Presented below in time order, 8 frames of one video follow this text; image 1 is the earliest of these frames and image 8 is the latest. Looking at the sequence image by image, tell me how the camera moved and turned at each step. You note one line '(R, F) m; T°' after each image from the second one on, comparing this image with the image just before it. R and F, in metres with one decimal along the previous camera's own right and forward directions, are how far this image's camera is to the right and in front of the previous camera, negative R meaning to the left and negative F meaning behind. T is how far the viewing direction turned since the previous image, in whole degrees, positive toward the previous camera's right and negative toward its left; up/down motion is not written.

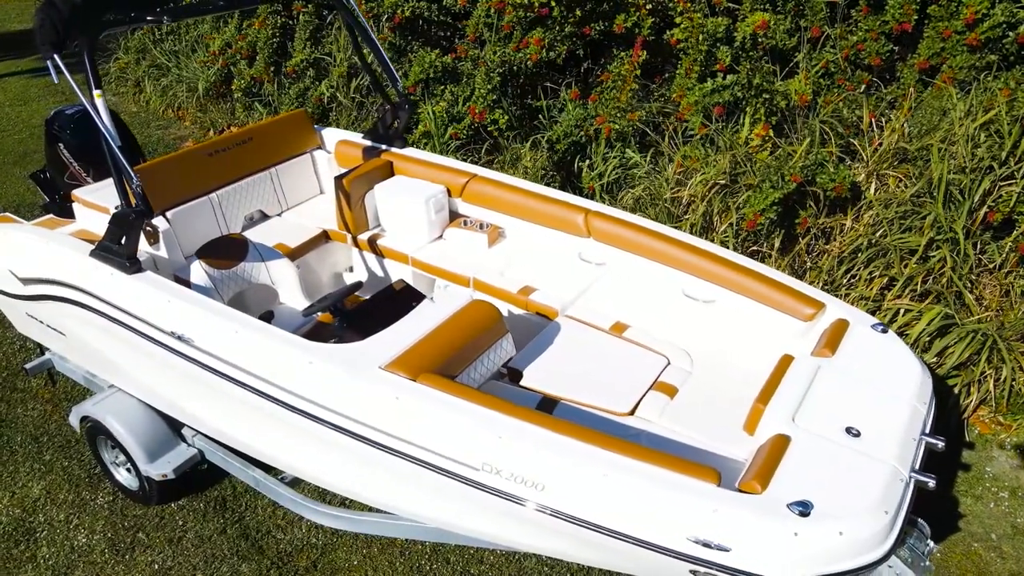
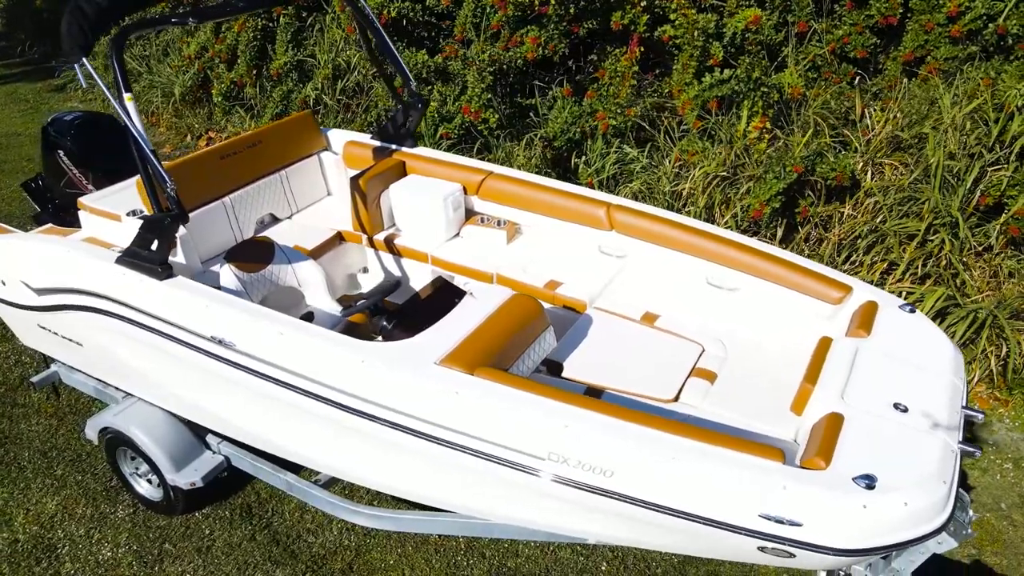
(-0.2, 0.0) m; +3°
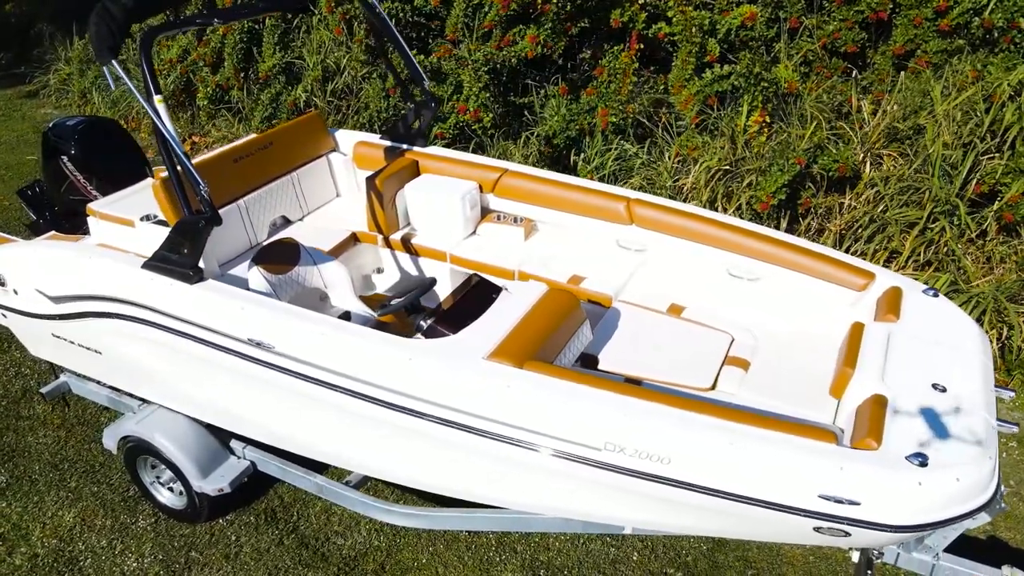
(-0.2, 0.0) m; +2°
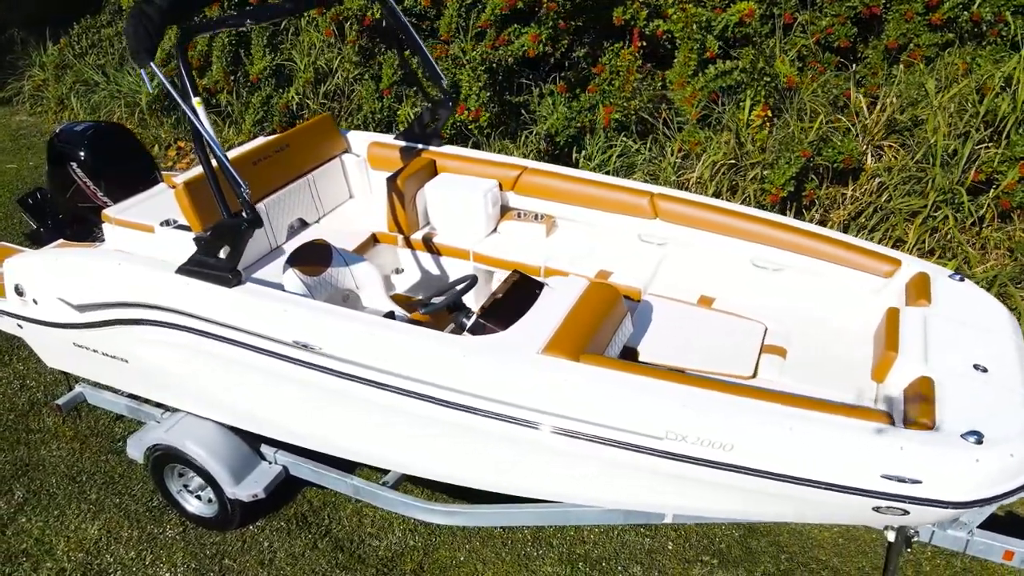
(-0.2, 0.0) m; +2°
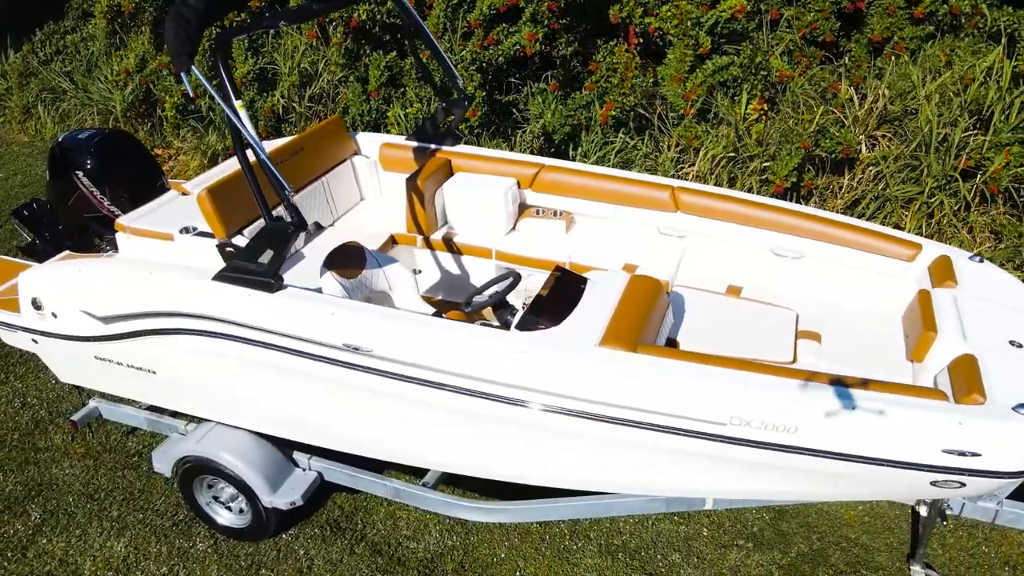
(-0.3, 0.0) m; +3°
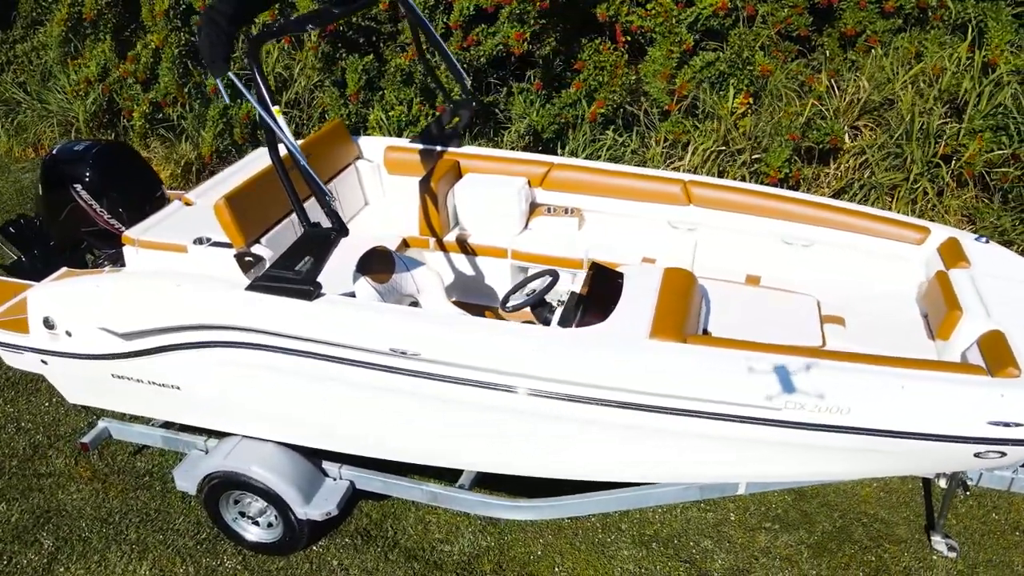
(-0.3, 0.0) m; +4°
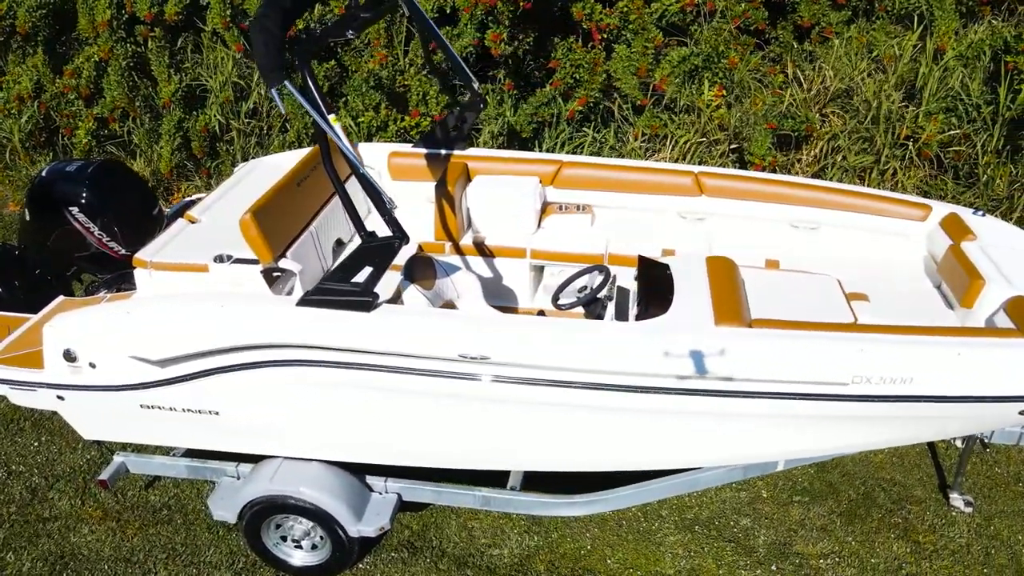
(-0.4, 0.0) m; +6°
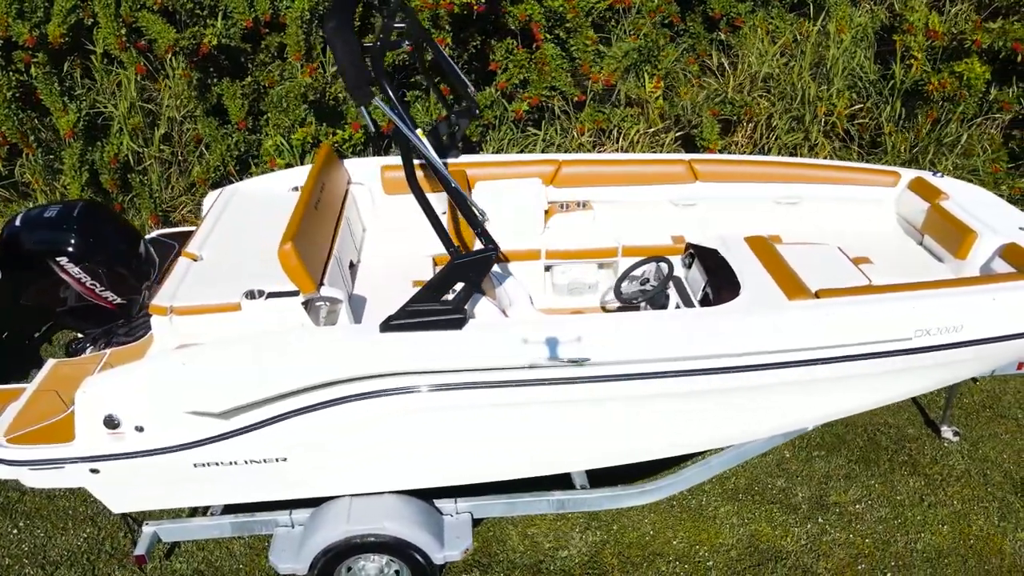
(-0.6, +0.1) m; +11°
